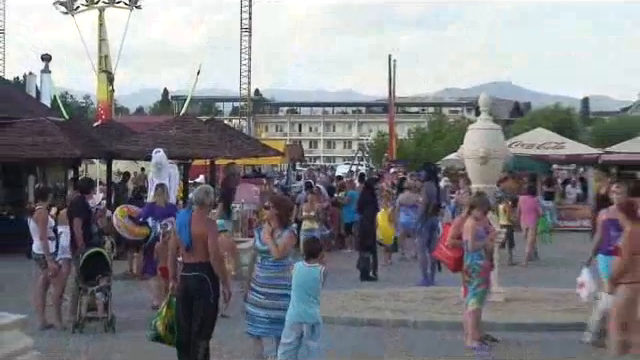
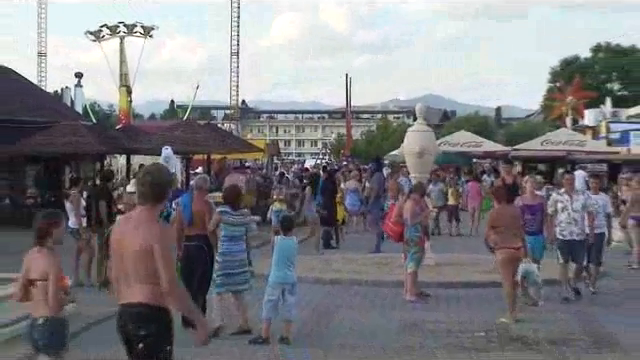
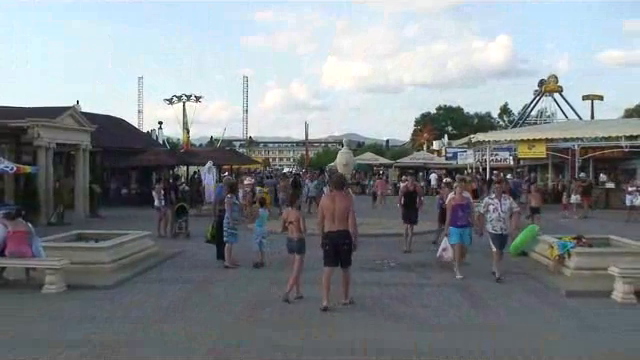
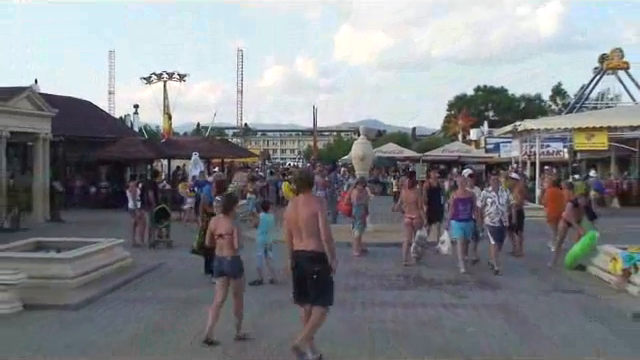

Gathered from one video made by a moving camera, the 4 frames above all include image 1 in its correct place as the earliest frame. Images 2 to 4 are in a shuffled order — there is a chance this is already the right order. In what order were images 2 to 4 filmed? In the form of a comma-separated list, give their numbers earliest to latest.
2, 4, 3
